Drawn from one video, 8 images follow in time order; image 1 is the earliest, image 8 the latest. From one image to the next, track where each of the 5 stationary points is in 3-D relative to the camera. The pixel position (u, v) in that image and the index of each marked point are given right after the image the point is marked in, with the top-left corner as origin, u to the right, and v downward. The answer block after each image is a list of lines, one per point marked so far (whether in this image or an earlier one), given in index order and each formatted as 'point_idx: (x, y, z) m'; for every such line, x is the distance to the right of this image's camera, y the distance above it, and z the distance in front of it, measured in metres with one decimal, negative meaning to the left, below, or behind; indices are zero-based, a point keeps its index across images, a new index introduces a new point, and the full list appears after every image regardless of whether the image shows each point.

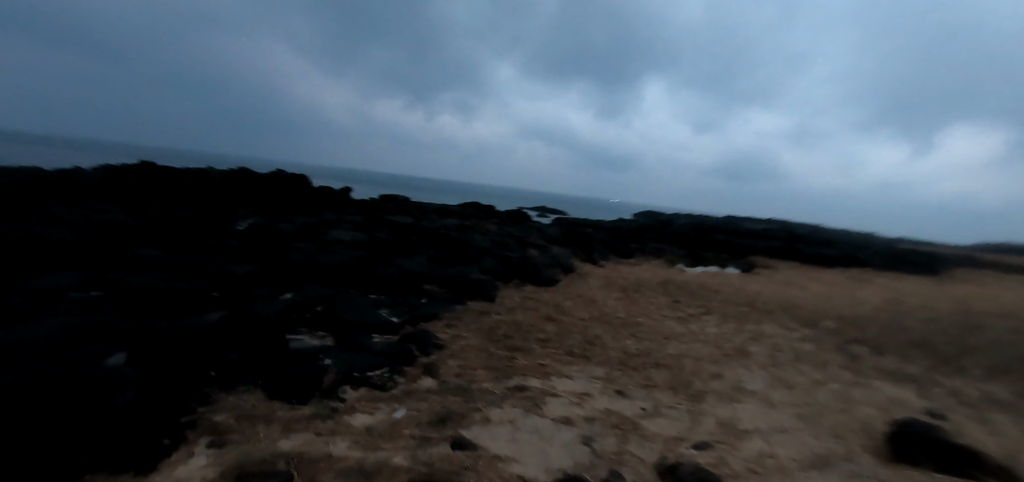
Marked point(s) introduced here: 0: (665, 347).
0: (+3.3, -2.3, +8.6) m
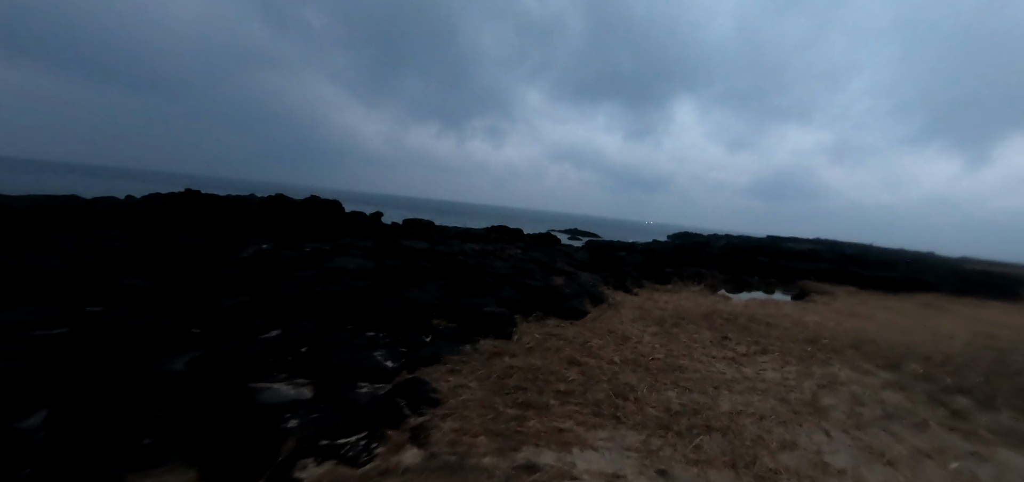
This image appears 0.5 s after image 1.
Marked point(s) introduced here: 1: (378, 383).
0: (+3.6, -2.8, +7.0) m
1: (-2.2, -2.3, +6.4) m
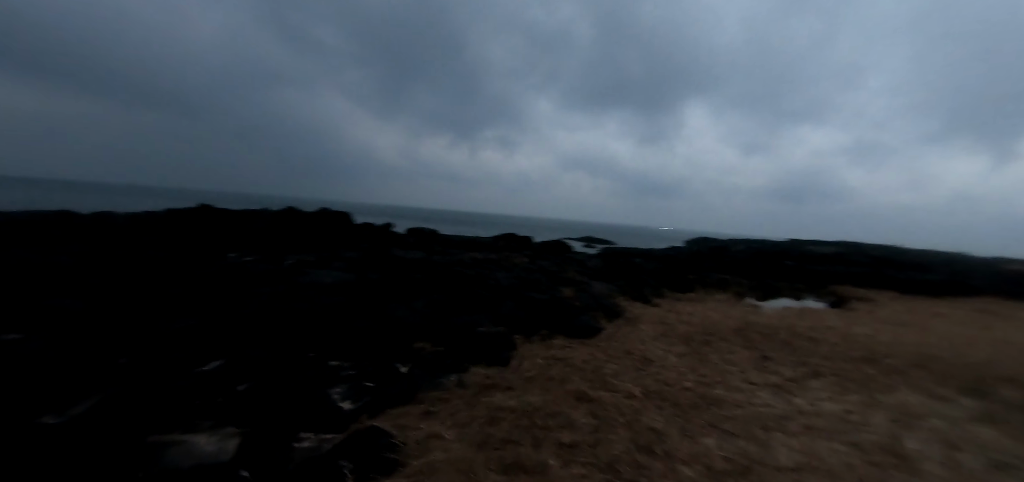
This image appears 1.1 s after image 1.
0: (+3.5, -2.8, +5.3) m
1: (-2.3, -2.4, +5.0) m
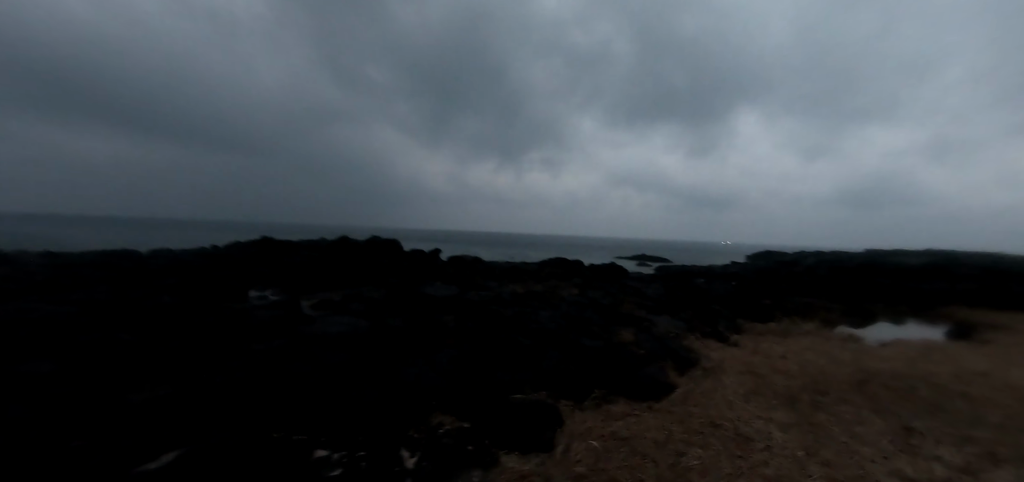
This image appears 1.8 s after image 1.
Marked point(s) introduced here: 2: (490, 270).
0: (+3.9, -3.2, +3.0) m
1: (-2.0, -3.0, +3.4) m
2: (-1.0, -1.4, +19.9) m
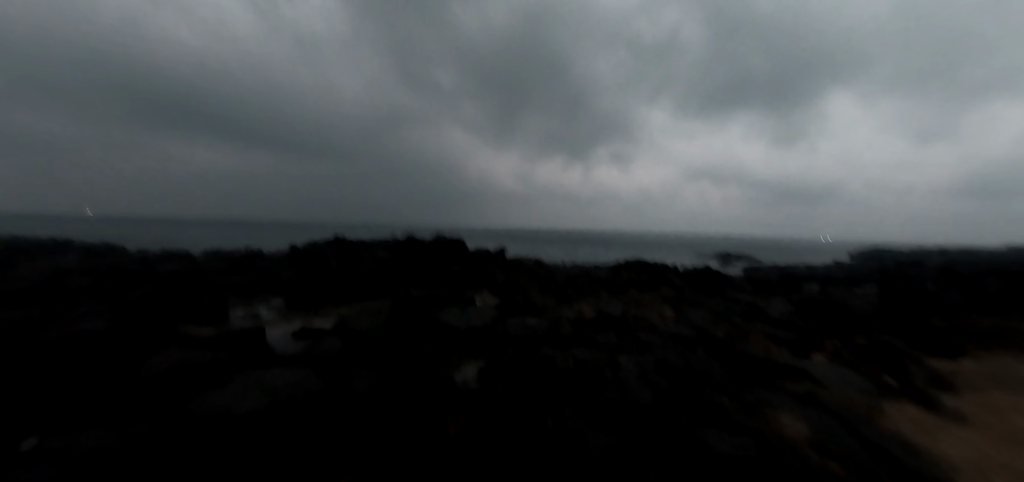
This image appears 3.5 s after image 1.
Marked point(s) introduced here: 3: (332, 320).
0: (+3.5, -3.3, -1.5) m
1: (-2.1, -3.0, -0.1) m
2: (+1.7, -1.4, +15.9) m
3: (-3.9, -1.6, +8.7) m
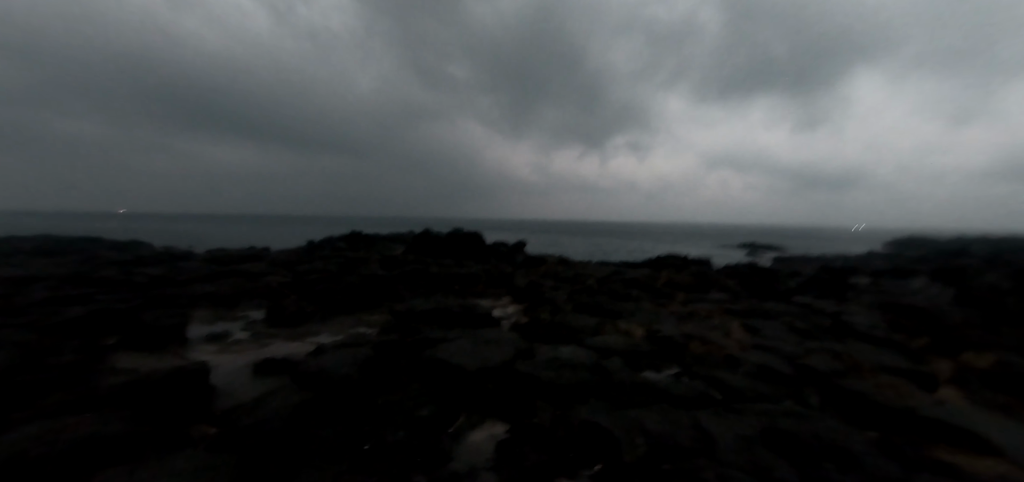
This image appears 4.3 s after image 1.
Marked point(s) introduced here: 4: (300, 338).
0: (+3.5, -3.5, -3.6) m
1: (-2.1, -3.3, -2.0) m
2: (+2.4, -1.3, +13.8) m
3: (-3.4, -1.7, +6.8) m
4: (-4.1, -1.8, +7.7) m
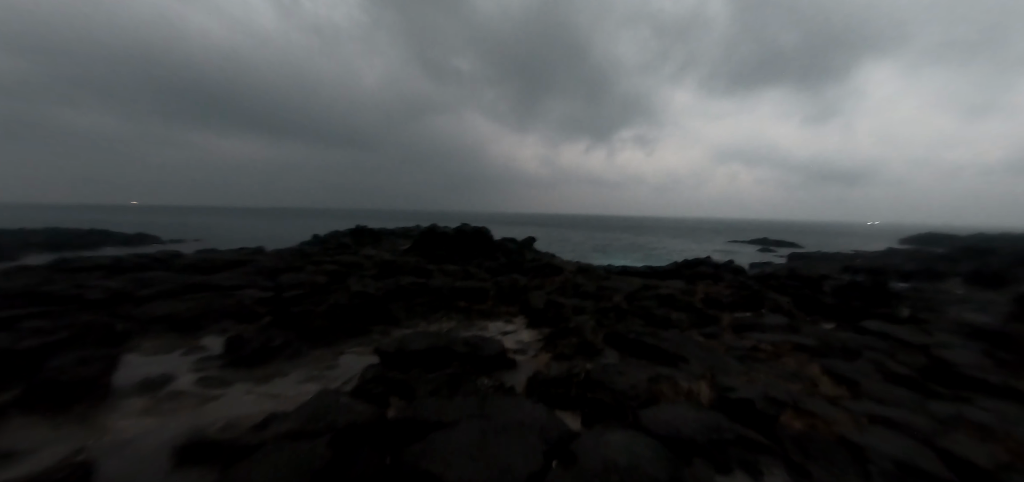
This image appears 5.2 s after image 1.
0: (+3.6, -4.0, -5.5) m
1: (-2.0, -3.8, -3.8) m
2: (+2.9, -1.6, +11.9) m
3: (-3.1, -2.1, +5.1) m
4: (-3.8, -2.1, +6.0) m
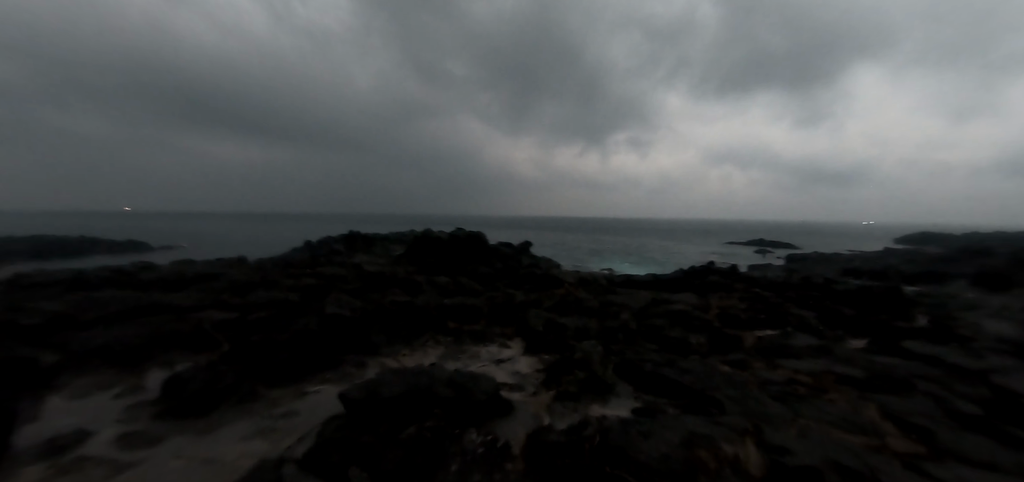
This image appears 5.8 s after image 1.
0: (+3.7, -4.2, -6.6) m
1: (-1.9, -4.0, -5.0) m
2: (+2.8, -1.8, +10.8) m
3: (-3.2, -2.3, +3.9) m
4: (-3.8, -2.4, +4.8) m
